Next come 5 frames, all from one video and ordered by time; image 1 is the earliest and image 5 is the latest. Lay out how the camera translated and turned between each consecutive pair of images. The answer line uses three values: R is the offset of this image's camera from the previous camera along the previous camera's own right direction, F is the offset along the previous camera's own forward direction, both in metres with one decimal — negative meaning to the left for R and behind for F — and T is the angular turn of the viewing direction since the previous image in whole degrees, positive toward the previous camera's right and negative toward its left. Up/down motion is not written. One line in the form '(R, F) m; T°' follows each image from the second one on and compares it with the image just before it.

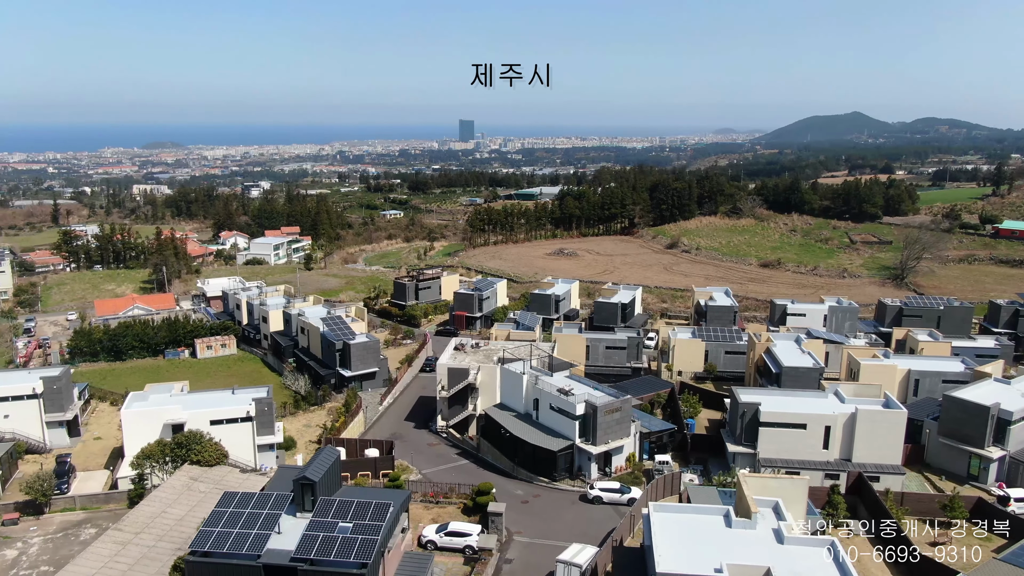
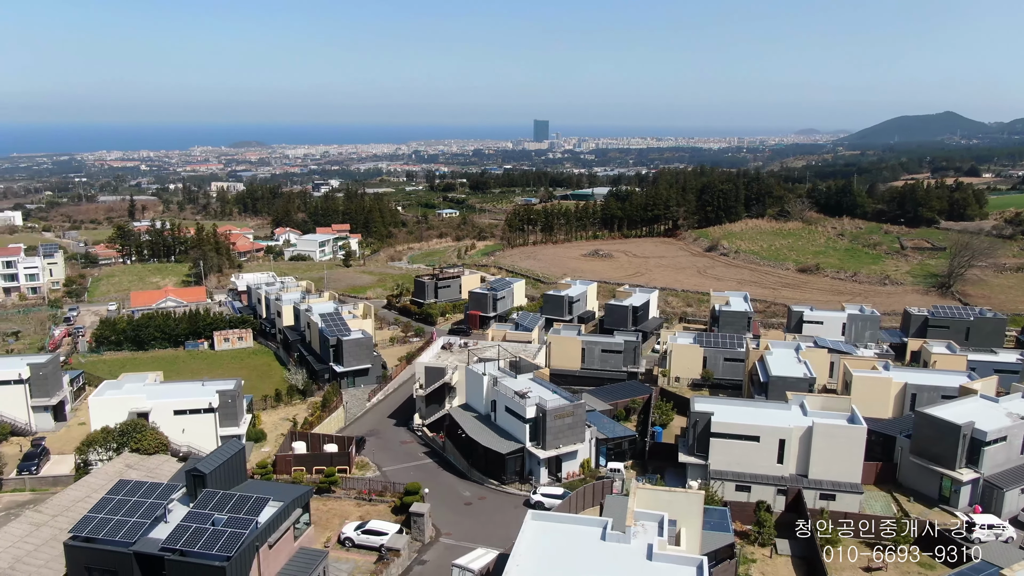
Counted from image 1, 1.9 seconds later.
(+2.8, +0.3) m; -5°
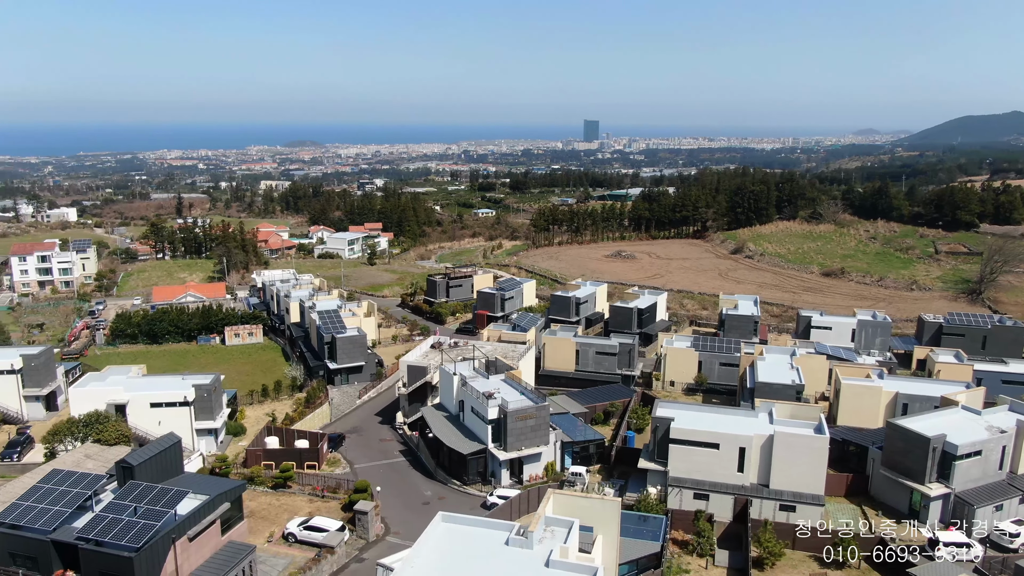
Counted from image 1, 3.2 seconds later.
(+1.9, +0.2) m; -4°
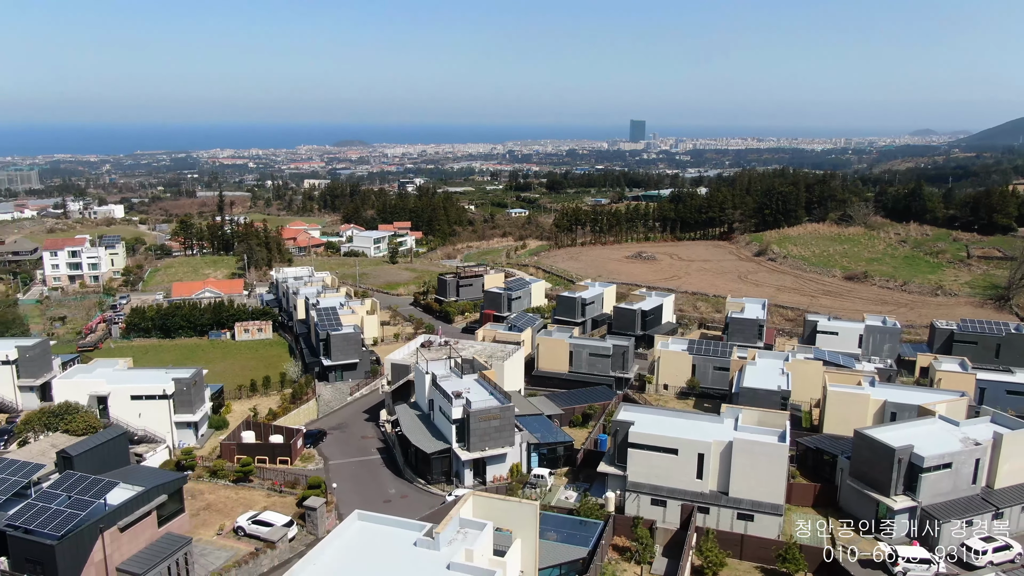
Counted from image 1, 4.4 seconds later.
(+1.8, +0.2) m; -3°
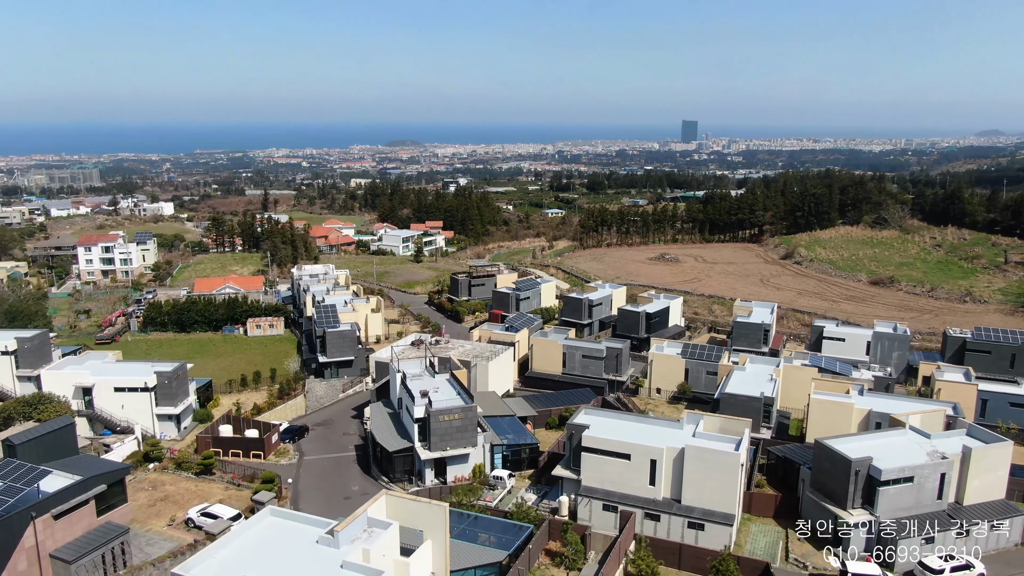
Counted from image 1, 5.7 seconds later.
(+1.9, +0.2) m; -4°
